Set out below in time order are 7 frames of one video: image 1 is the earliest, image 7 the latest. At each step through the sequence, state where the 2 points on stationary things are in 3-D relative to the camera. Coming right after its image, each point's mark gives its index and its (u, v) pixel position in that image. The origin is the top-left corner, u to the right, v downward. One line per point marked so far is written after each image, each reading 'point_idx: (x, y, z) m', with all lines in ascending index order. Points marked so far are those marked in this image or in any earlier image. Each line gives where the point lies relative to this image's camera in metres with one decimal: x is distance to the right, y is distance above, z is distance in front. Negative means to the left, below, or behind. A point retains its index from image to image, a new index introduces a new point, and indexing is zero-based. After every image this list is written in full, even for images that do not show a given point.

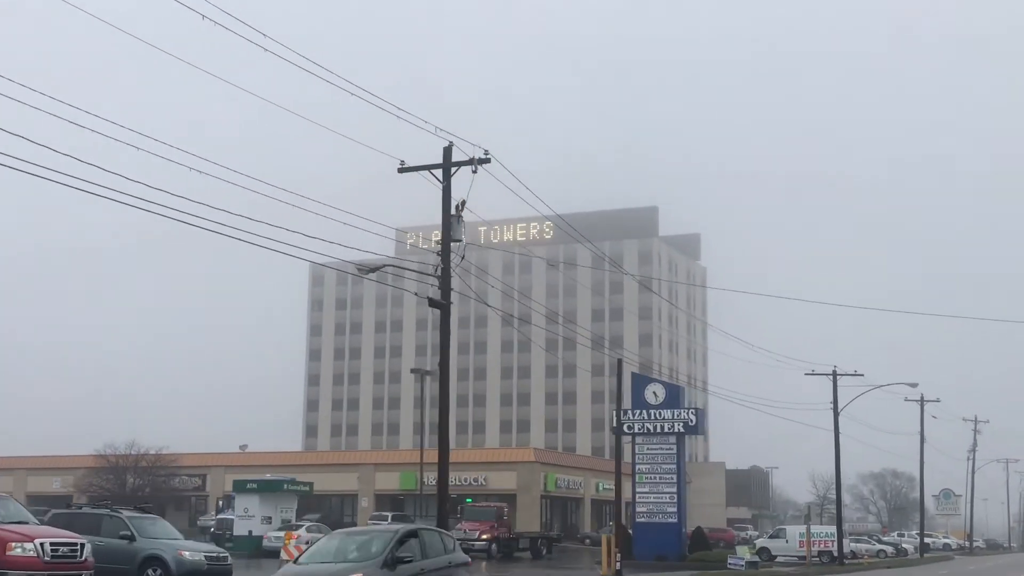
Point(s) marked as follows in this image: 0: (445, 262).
0: (-1.2, +0.5, +19.8) m
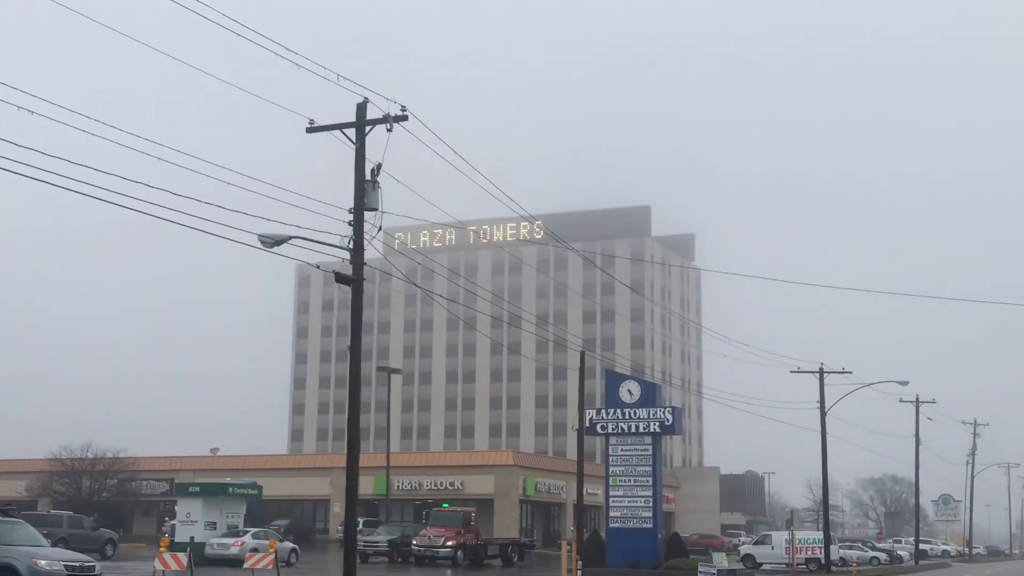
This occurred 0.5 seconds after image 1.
0: (-2.4, +0.9, +17.5) m
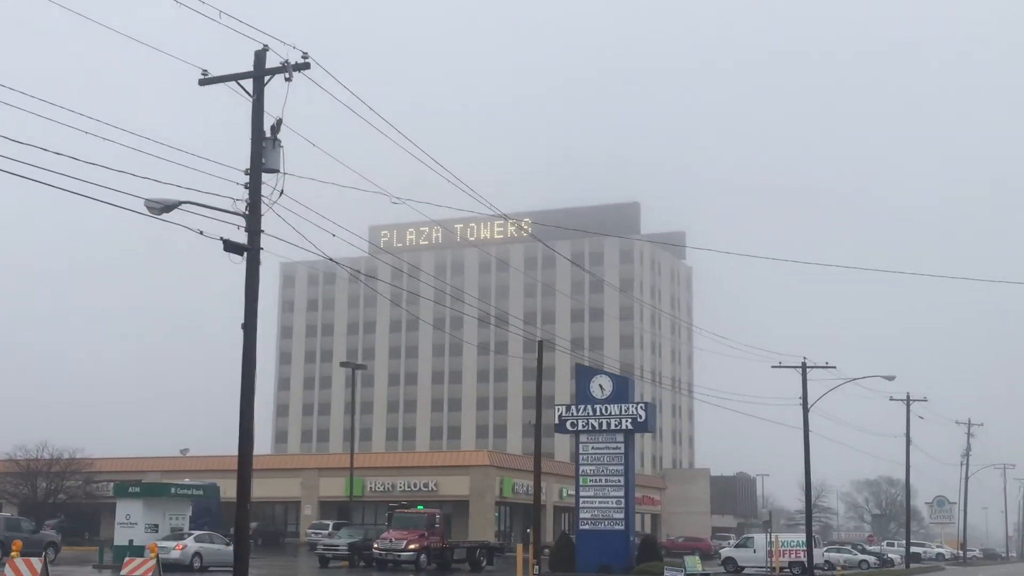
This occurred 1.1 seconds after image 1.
0: (-3.6, +1.3, +15.6) m
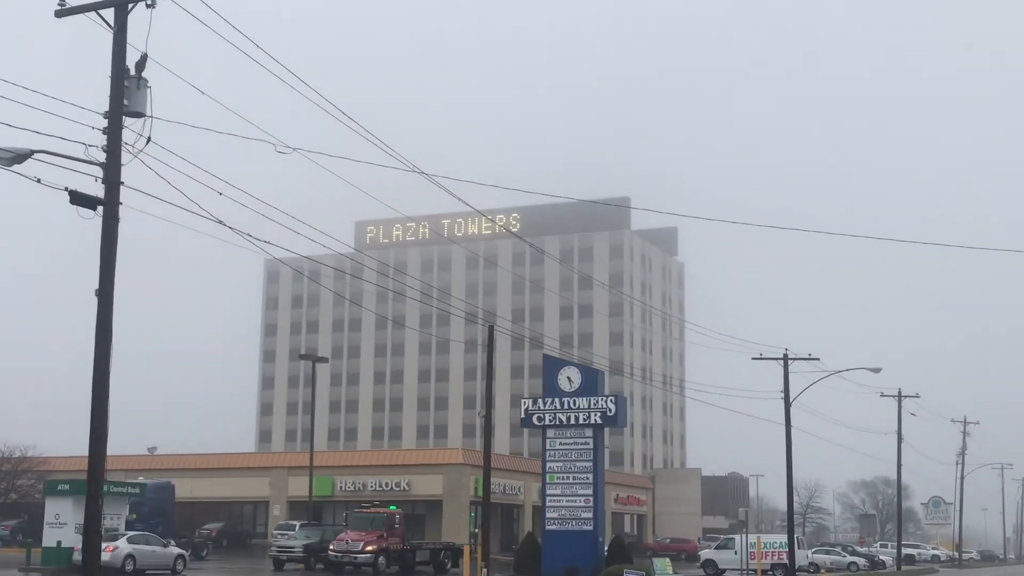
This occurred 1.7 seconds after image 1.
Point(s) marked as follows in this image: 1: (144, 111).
0: (-4.8, +1.7, +13.5) m
1: (-4.5, +2.1, +13.8) m
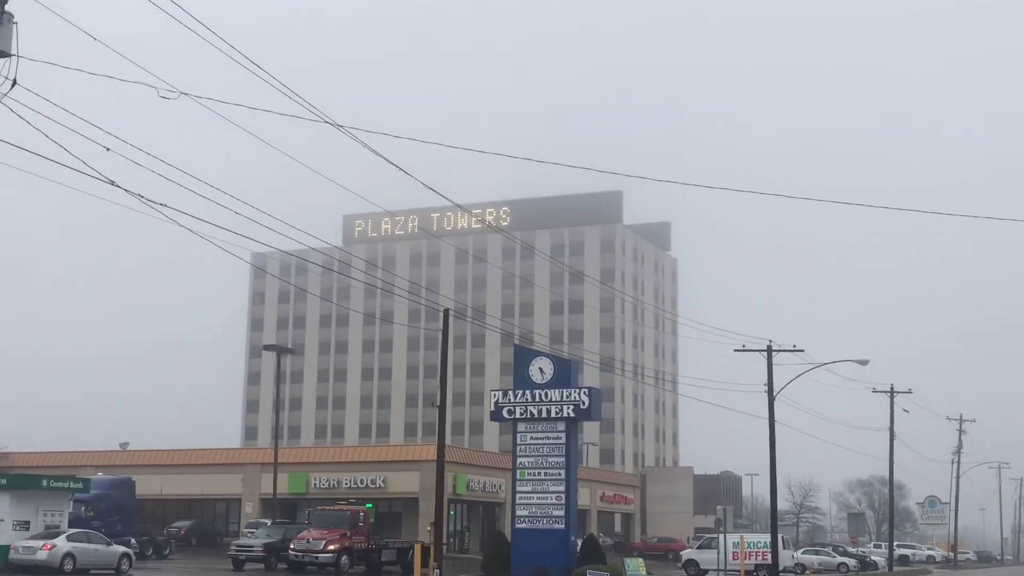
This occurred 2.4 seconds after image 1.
0: (-5.7, +2.1, +11.8) m
1: (-5.4, +2.5, +12.1) m
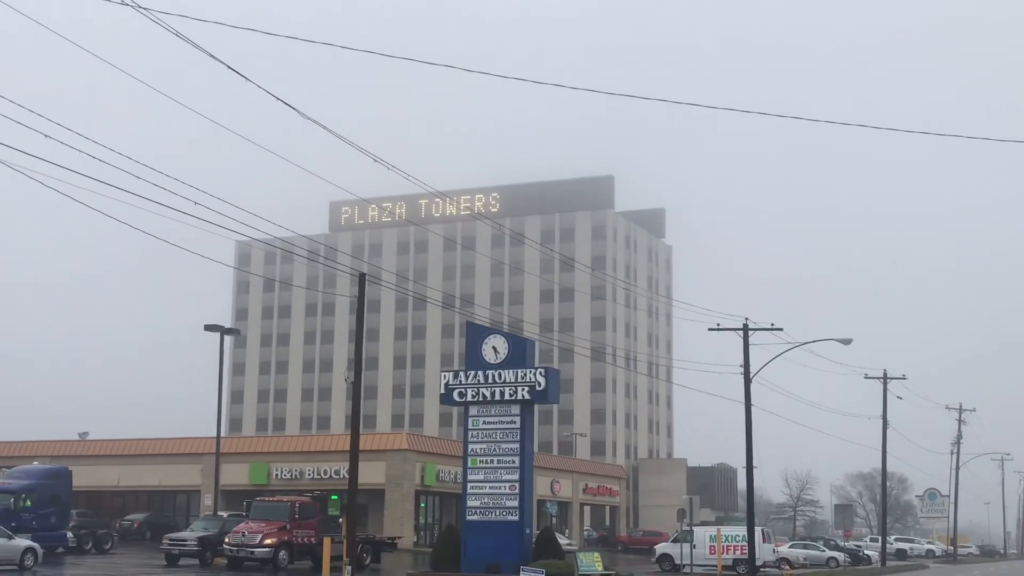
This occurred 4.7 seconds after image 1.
0: (-7.2, +2.8, +9.2) m
1: (-6.9, +3.2, +9.5) m
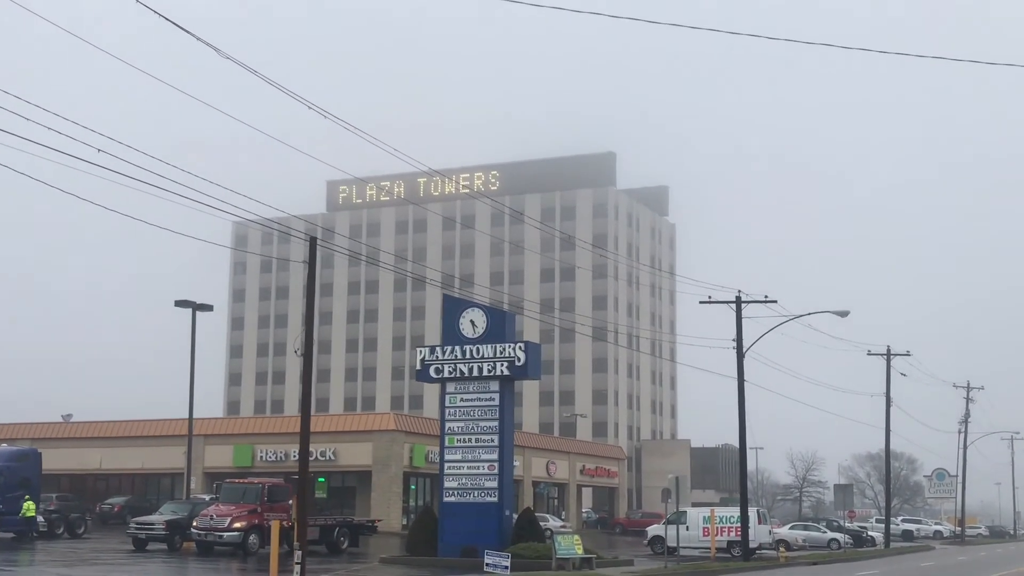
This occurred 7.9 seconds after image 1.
0: (-8.0, +3.2, +7.7) m
1: (-7.7, +3.6, +7.9) m
